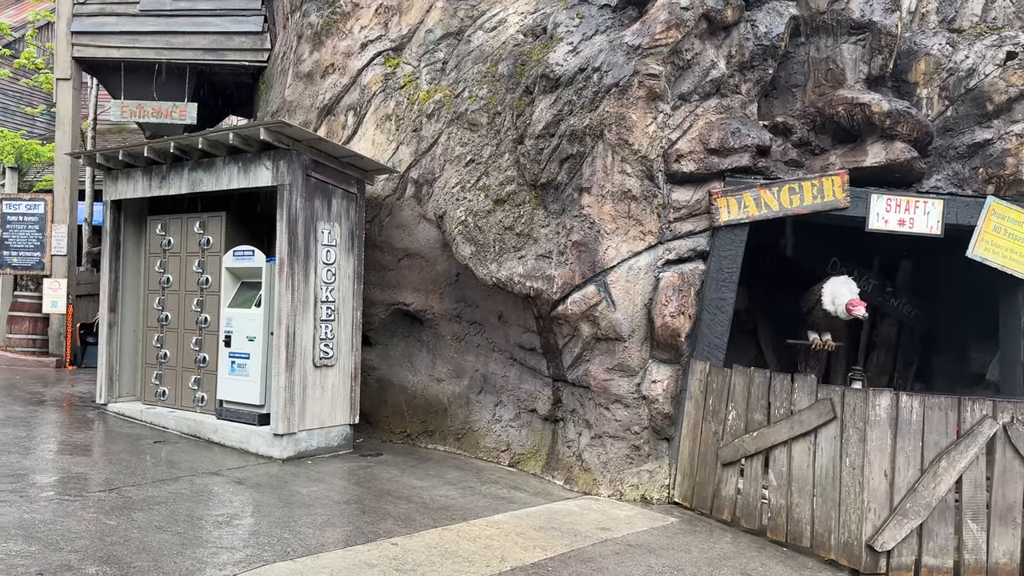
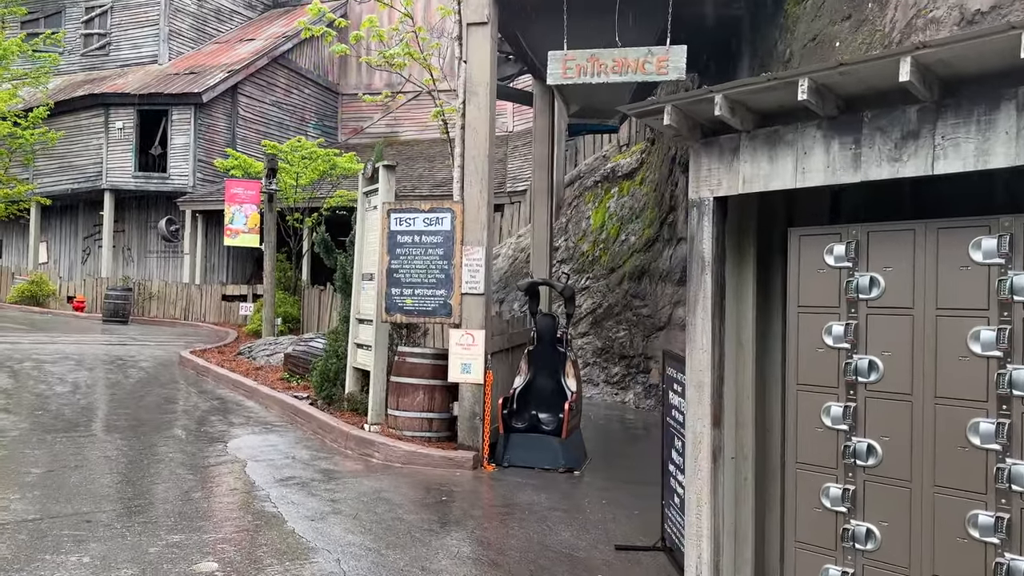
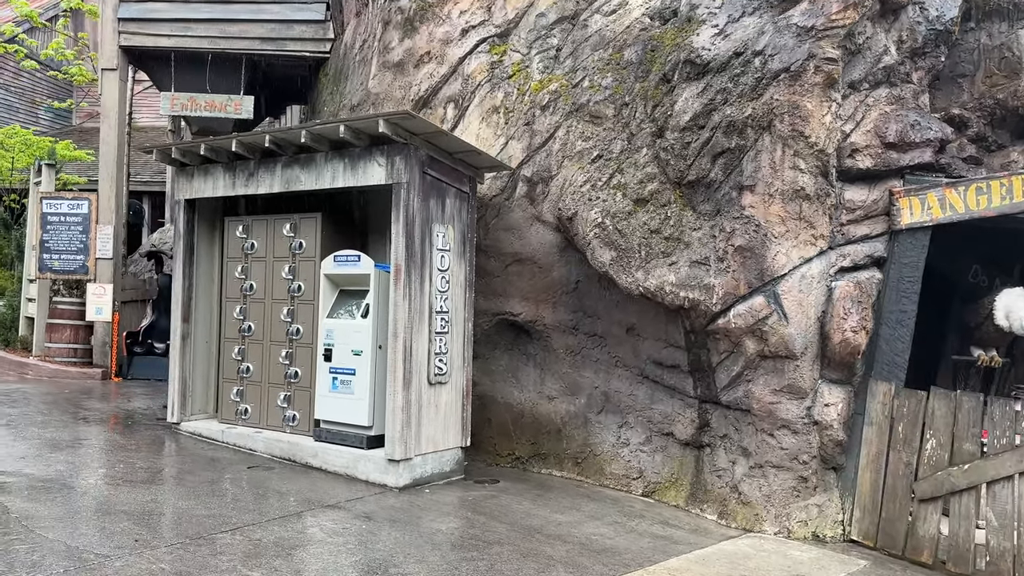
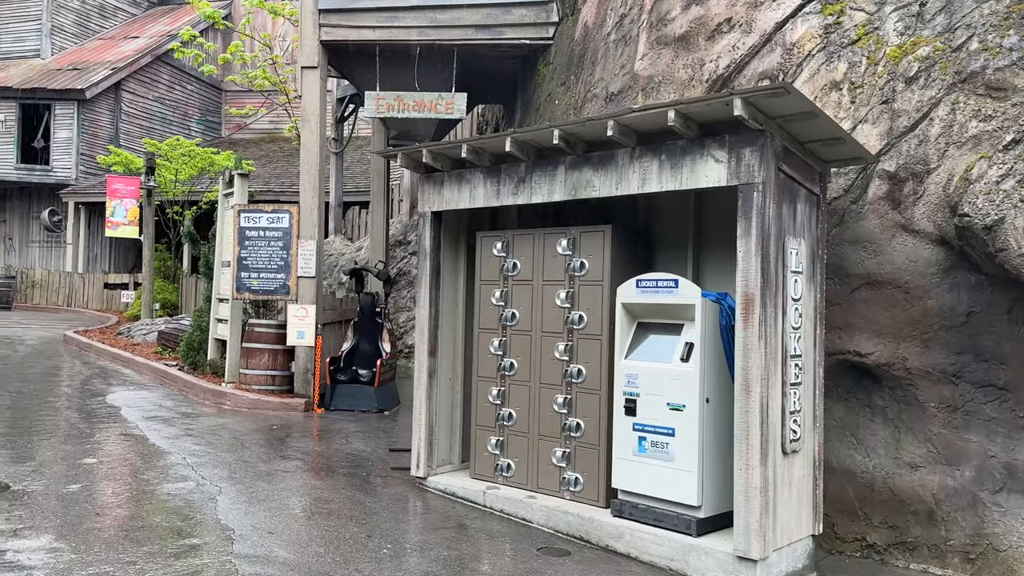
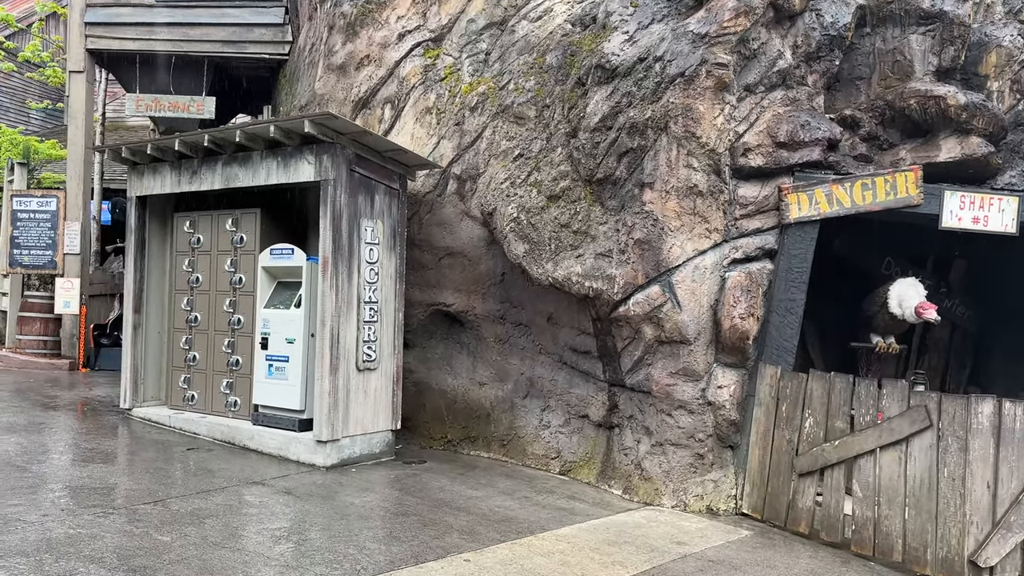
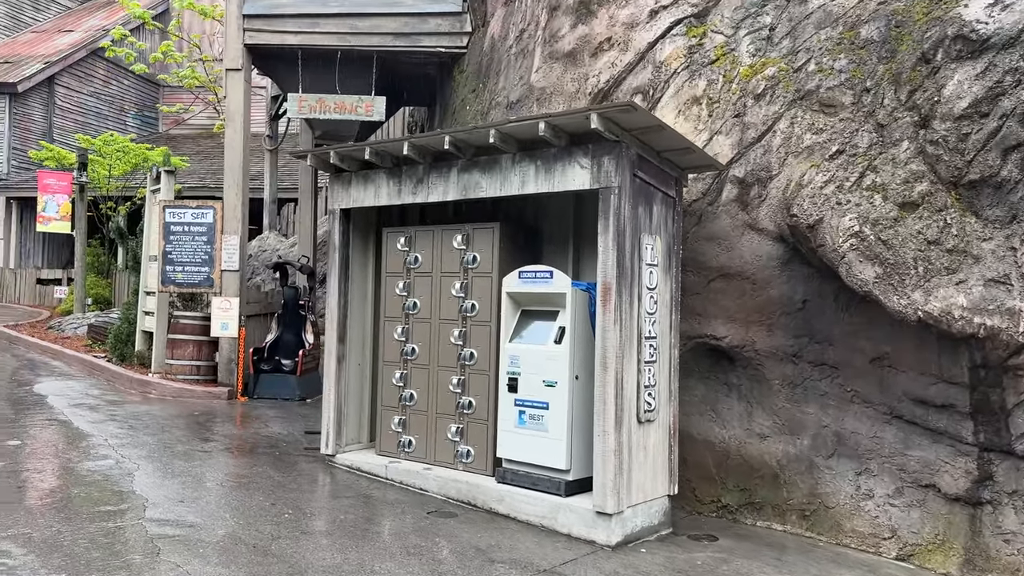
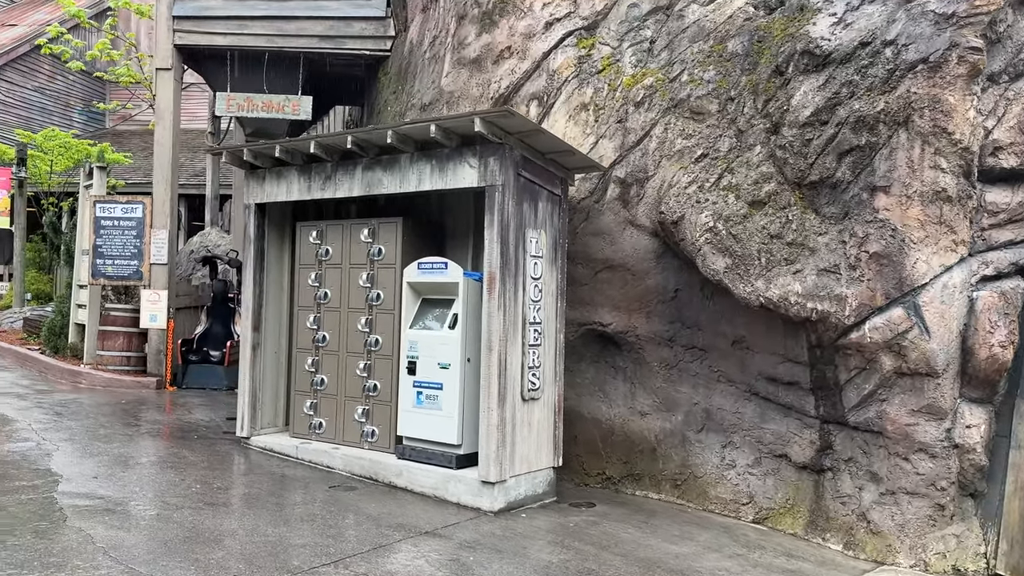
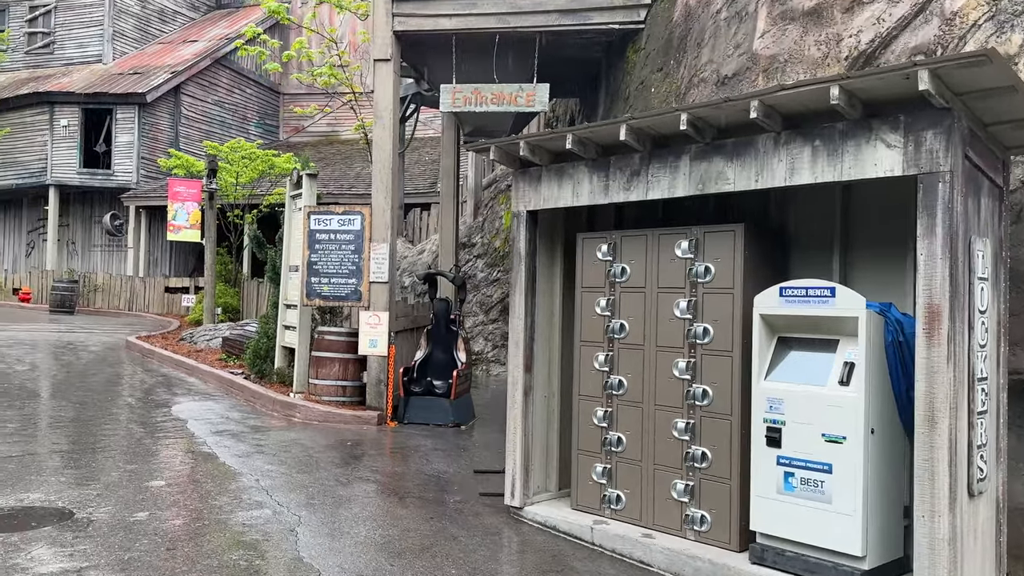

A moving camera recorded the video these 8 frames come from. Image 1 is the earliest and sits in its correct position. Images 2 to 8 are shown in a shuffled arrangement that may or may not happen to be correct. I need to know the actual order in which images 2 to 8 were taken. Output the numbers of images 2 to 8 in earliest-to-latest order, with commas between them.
5, 3, 7, 6, 4, 8, 2
